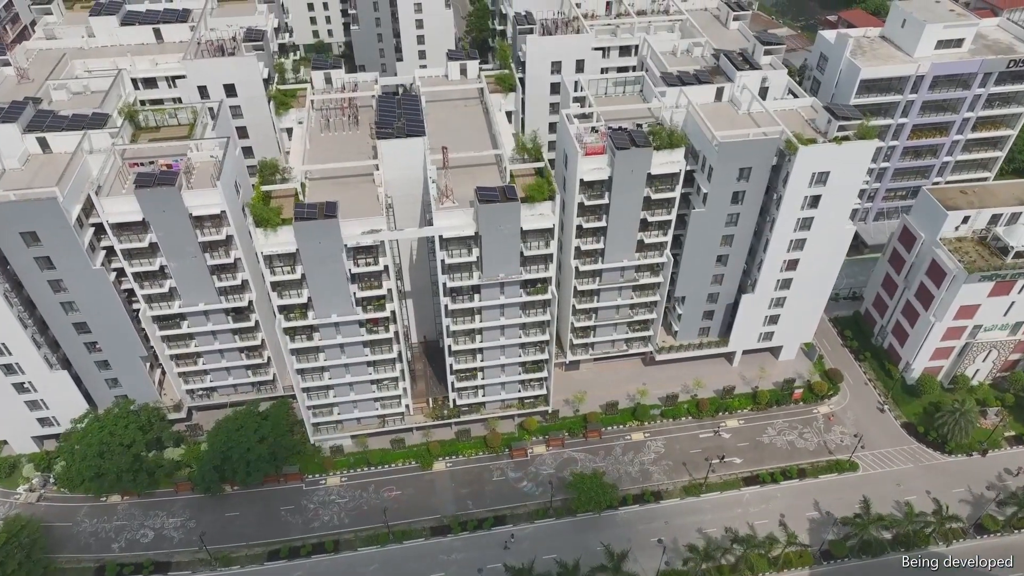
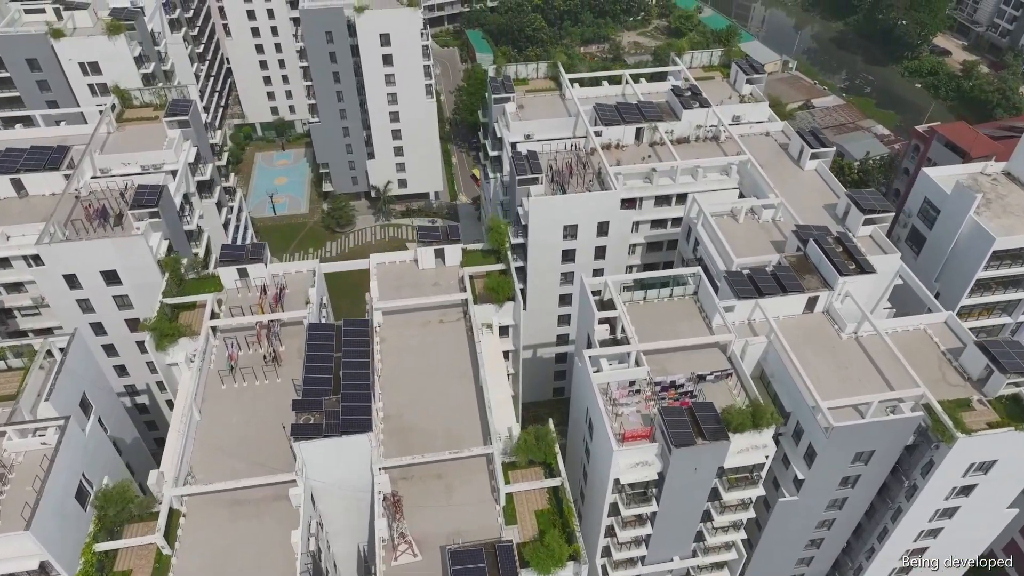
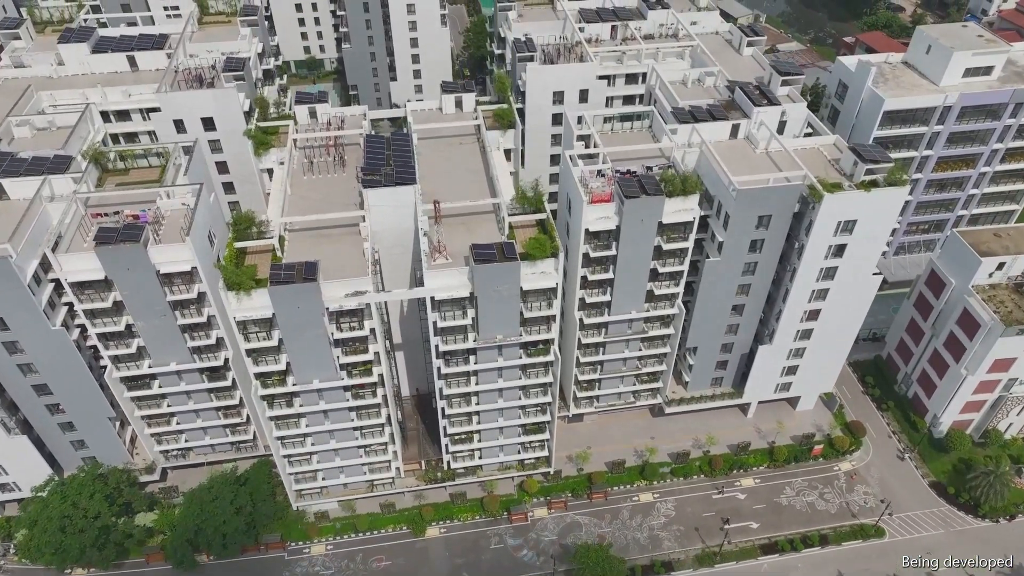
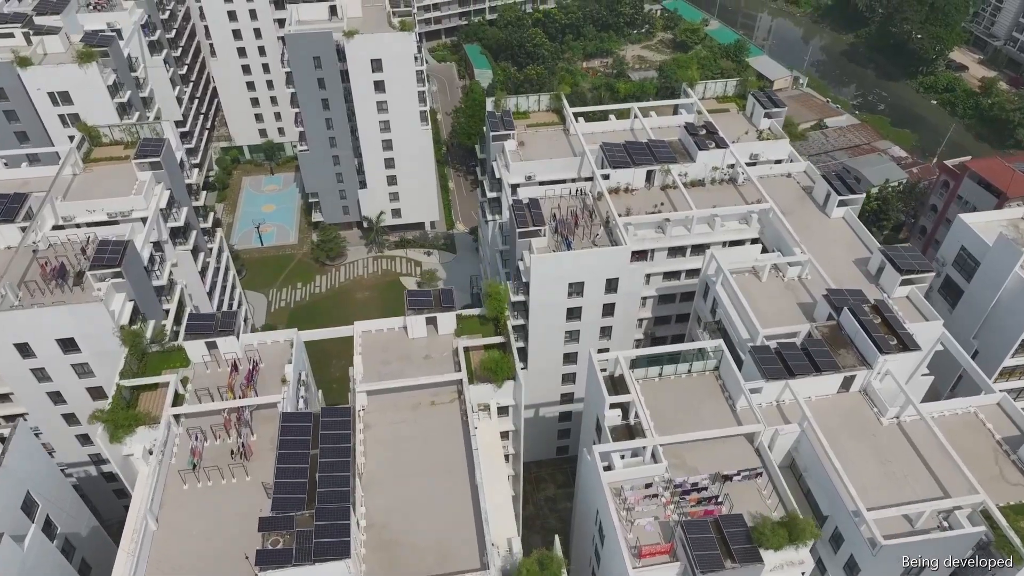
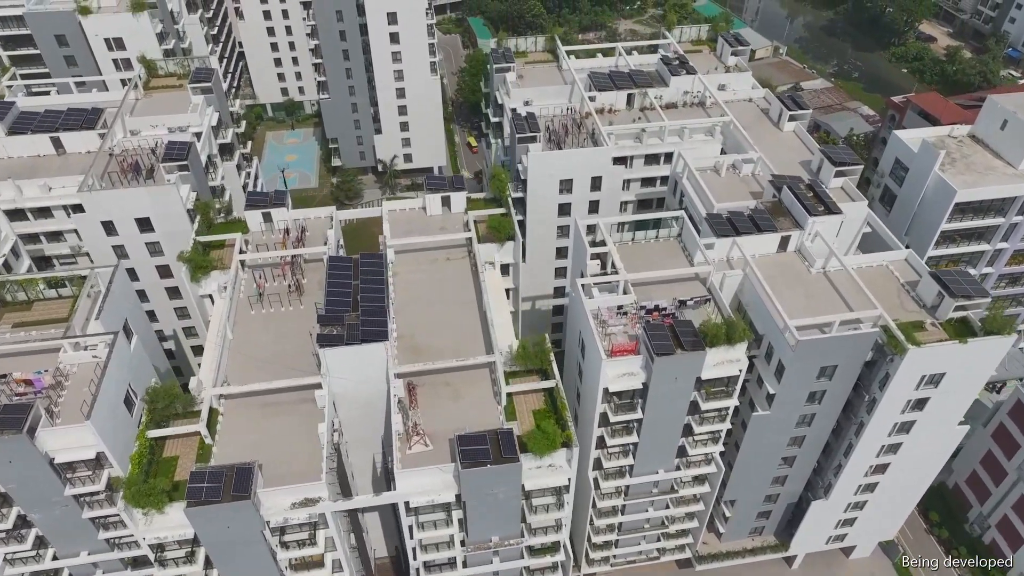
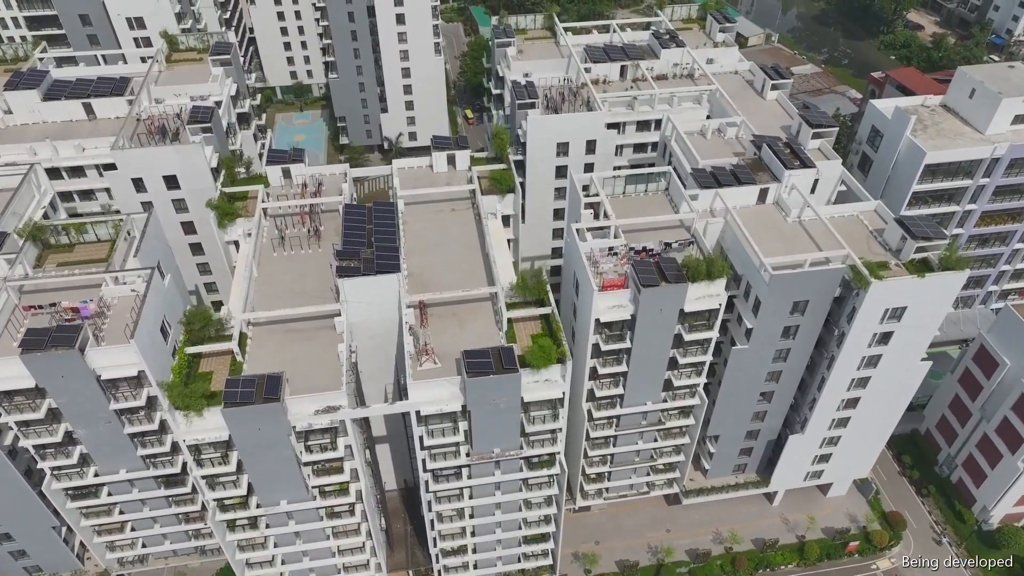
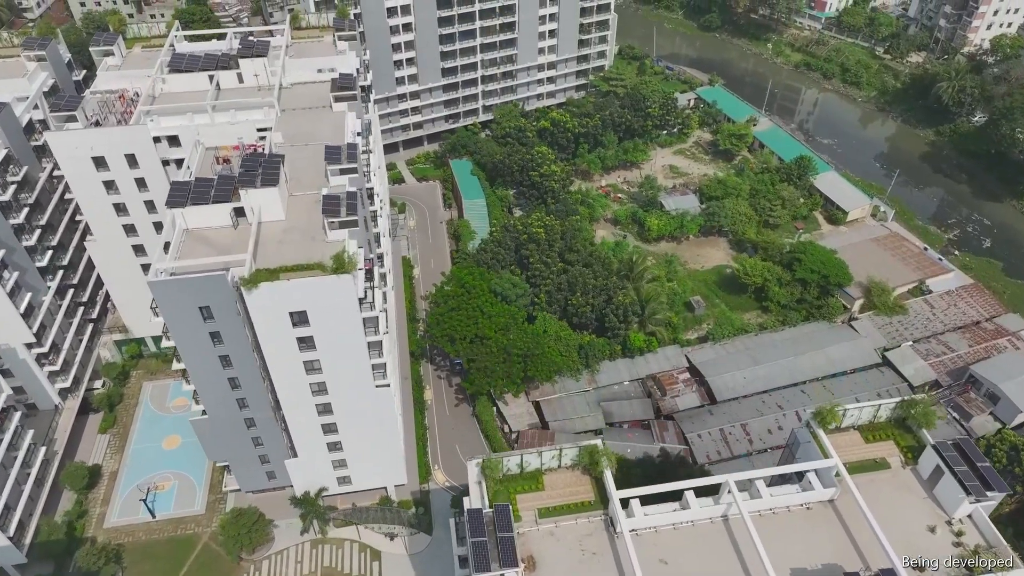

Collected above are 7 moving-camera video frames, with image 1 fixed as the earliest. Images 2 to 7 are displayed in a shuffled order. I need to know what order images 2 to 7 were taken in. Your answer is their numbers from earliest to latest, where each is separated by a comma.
3, 6, 5, 2, 4, 7
